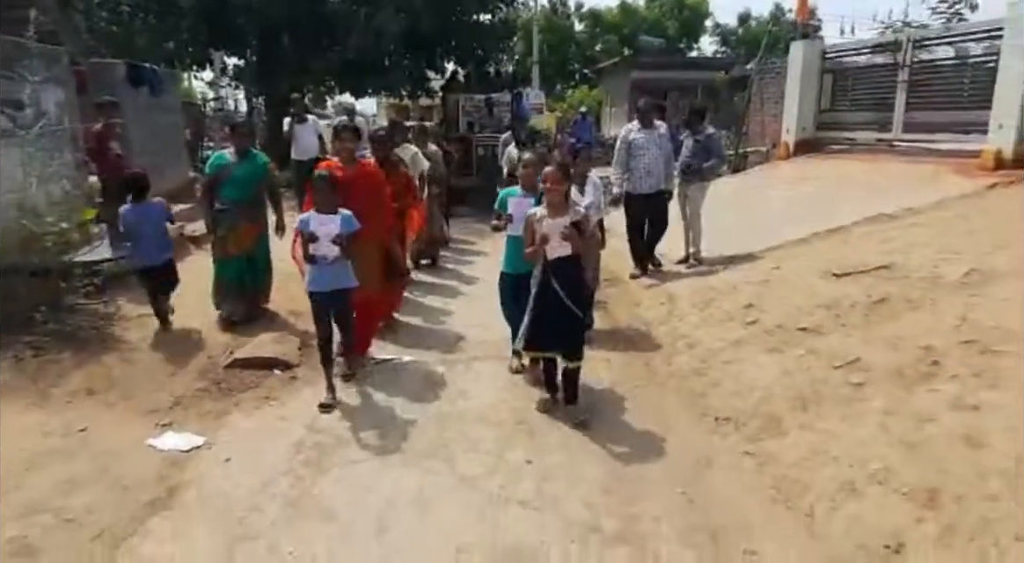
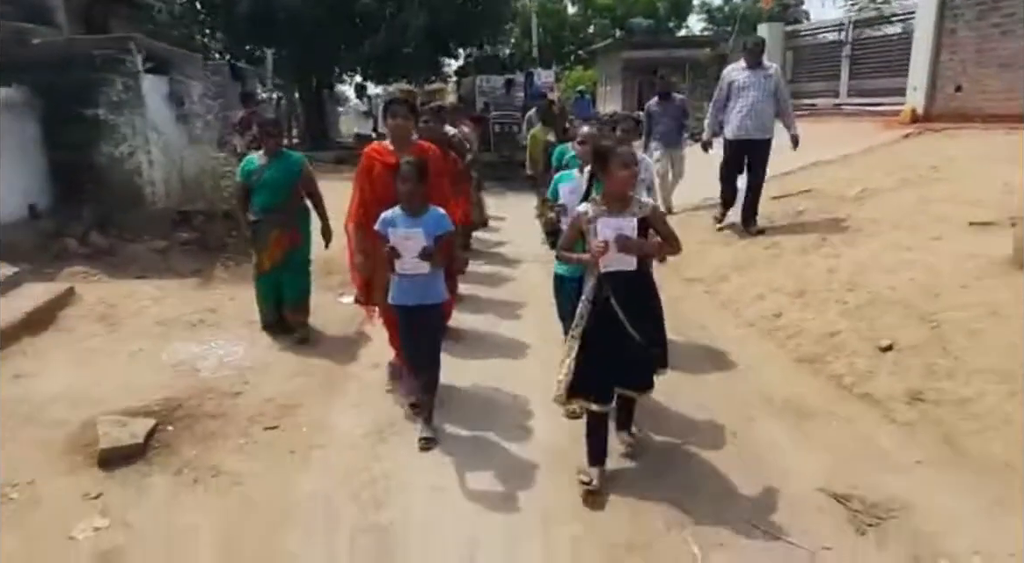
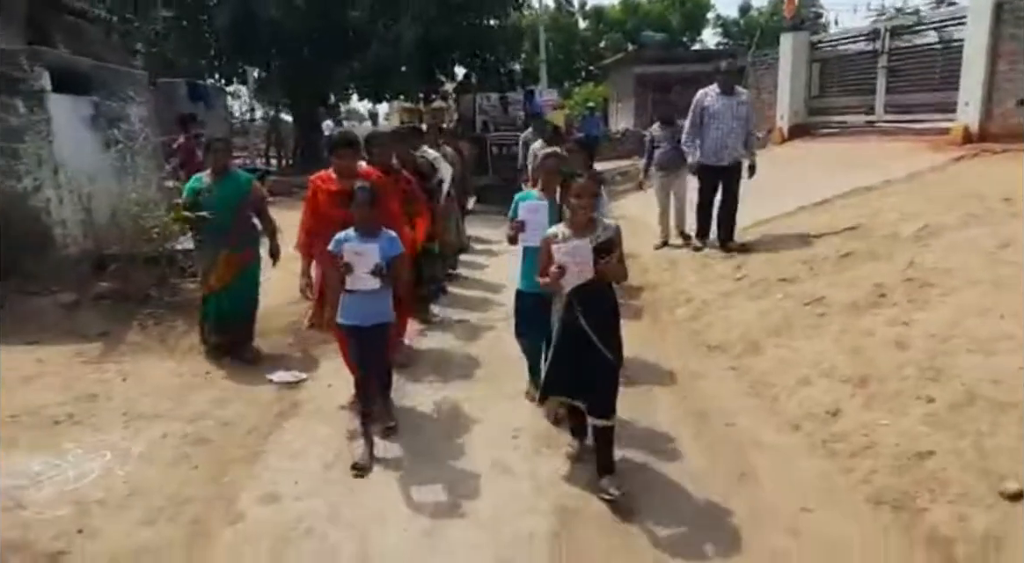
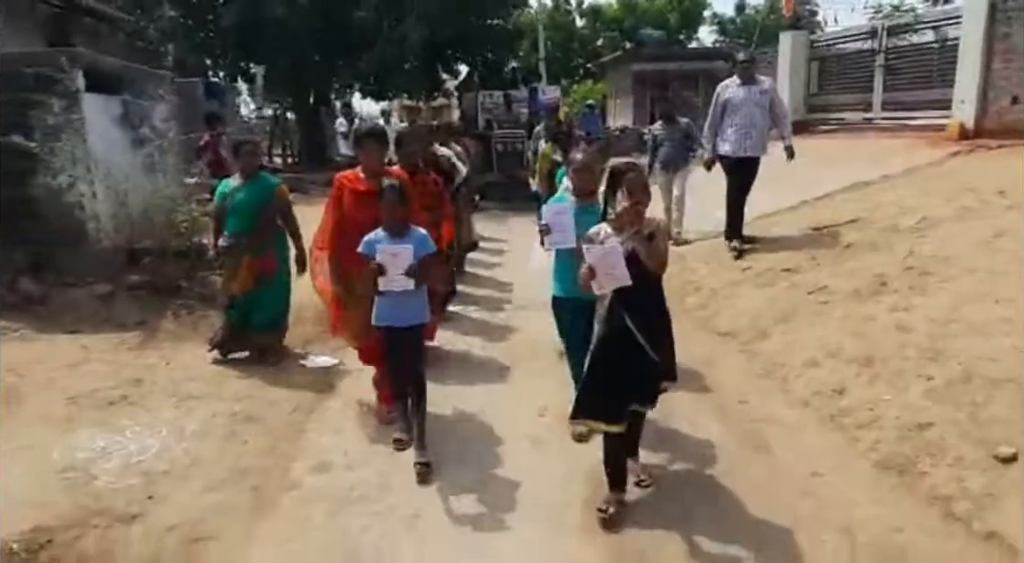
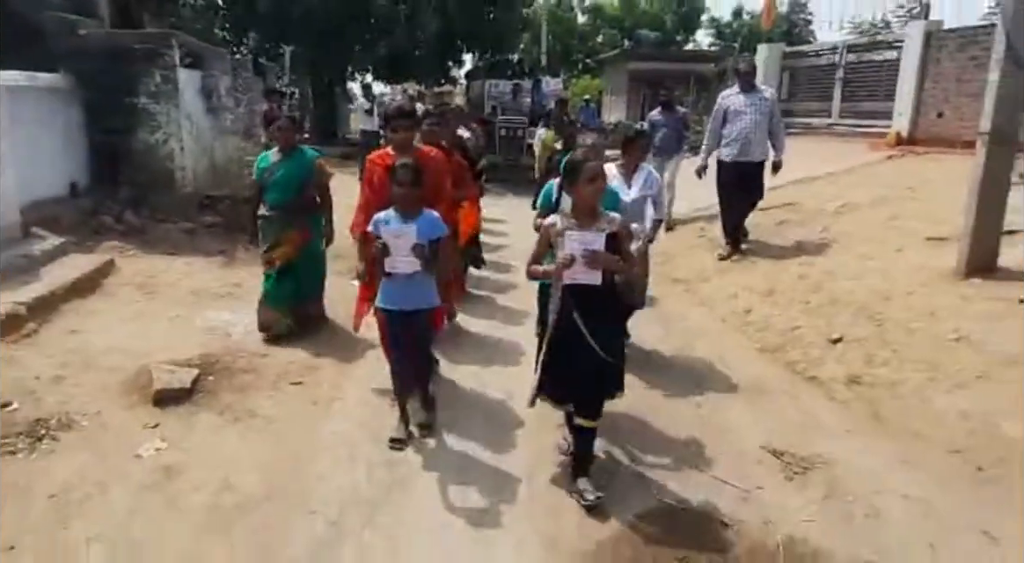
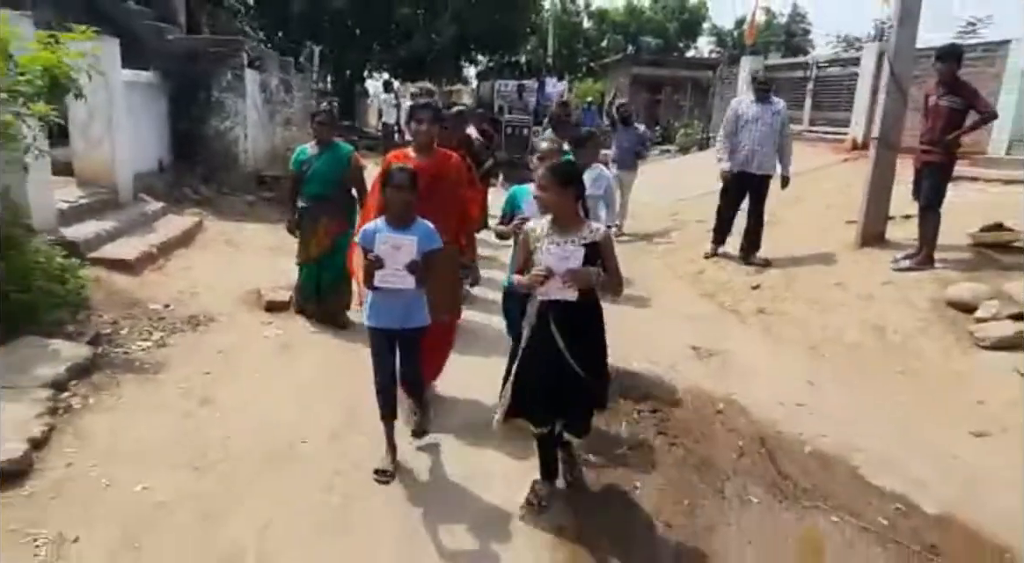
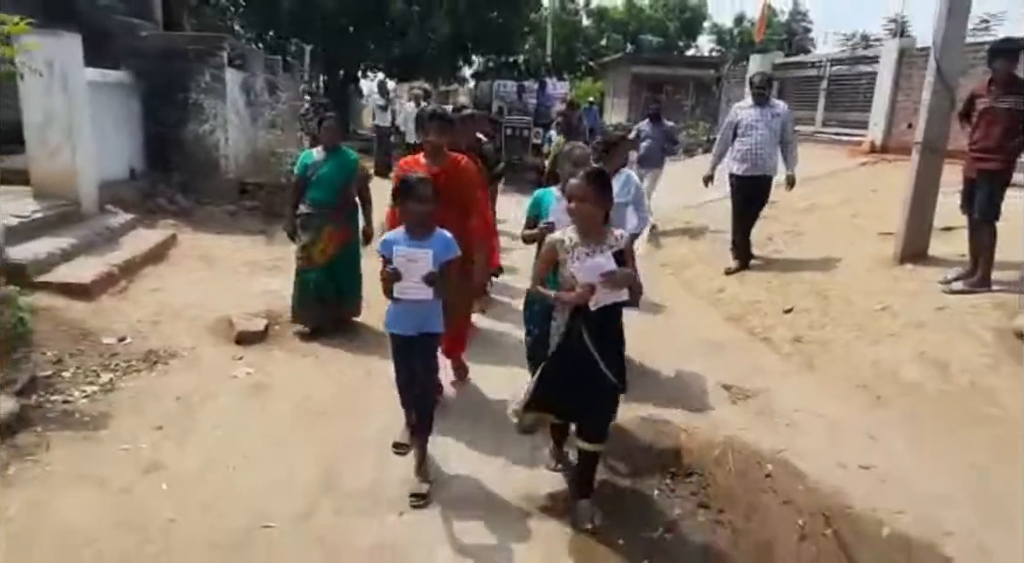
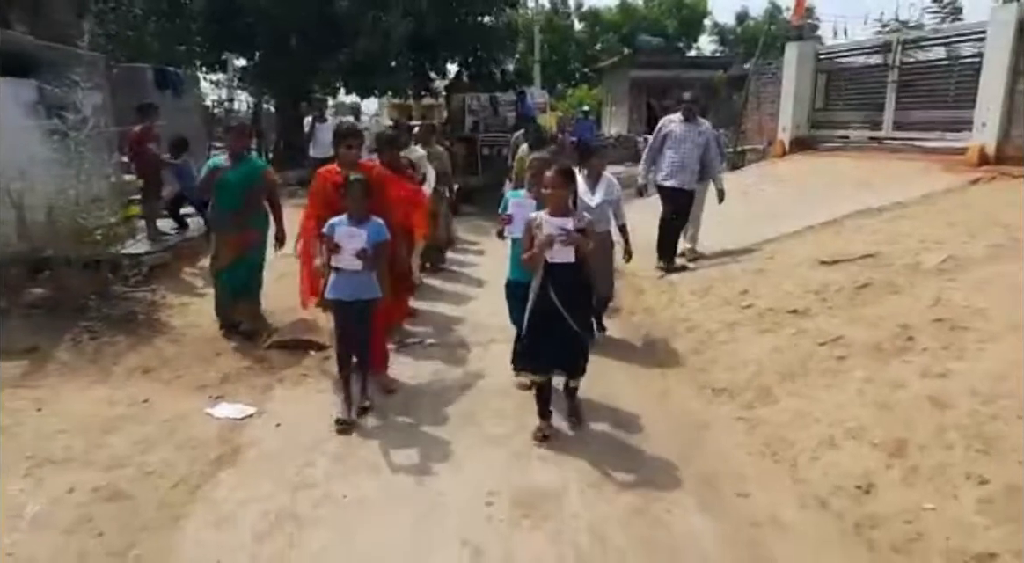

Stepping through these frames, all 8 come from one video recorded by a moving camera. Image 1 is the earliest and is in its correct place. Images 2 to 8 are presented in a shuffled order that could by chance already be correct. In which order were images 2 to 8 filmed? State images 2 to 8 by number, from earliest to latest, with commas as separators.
8, 3, 4, 2, 5, 7, 6
